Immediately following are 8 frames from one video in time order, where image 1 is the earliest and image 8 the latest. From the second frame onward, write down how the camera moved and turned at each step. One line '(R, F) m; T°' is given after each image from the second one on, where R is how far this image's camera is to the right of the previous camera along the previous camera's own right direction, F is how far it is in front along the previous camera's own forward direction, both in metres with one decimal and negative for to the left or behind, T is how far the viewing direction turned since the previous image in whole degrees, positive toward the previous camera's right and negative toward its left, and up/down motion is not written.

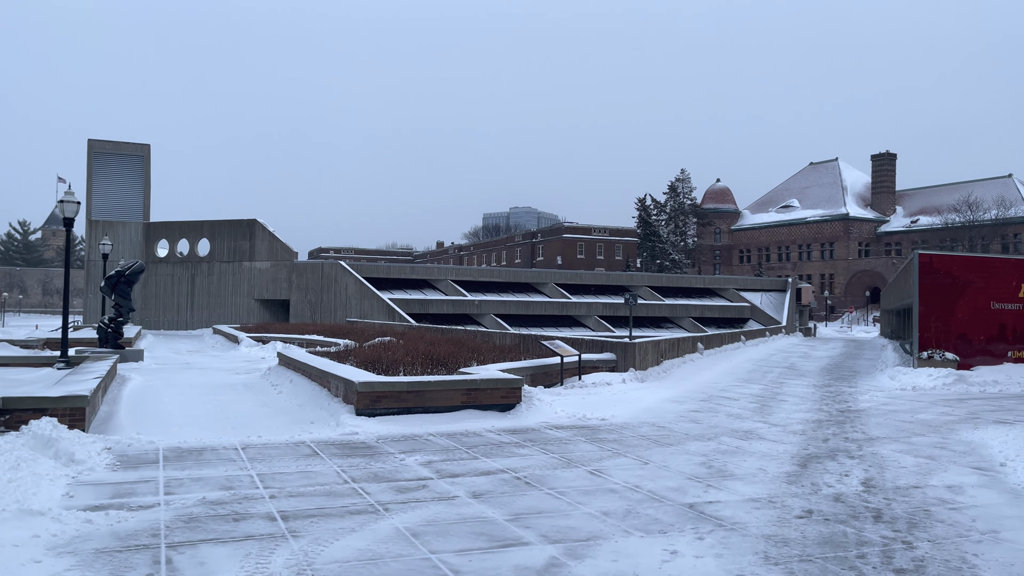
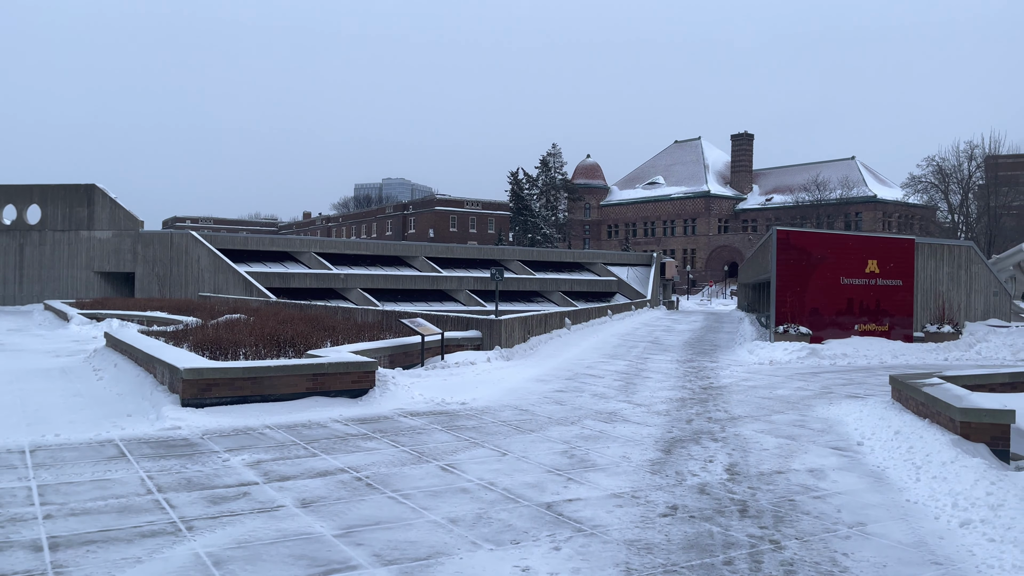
(+0.3, +0.9) m; +9°
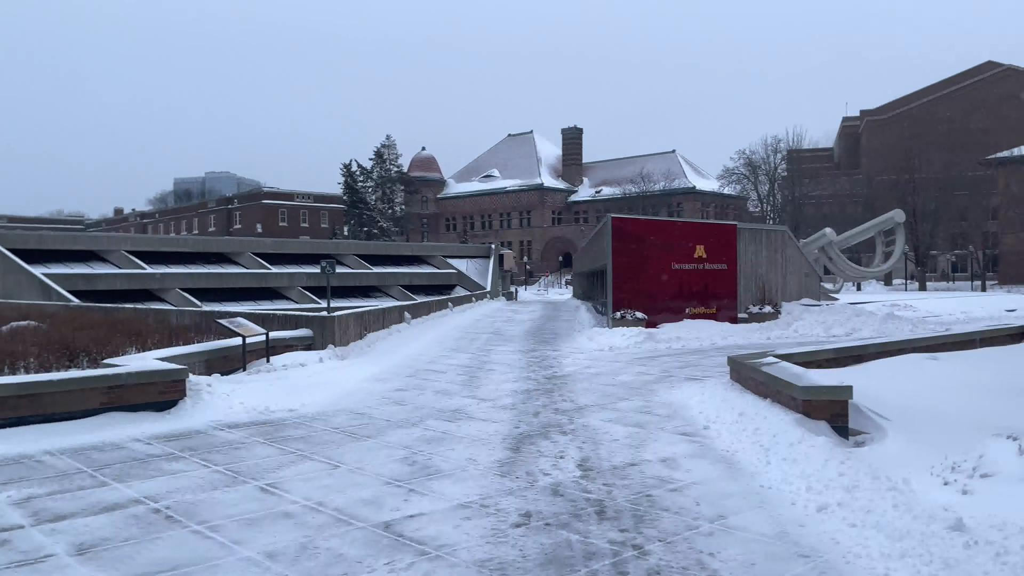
(+0.1, +0.8) m; +12°
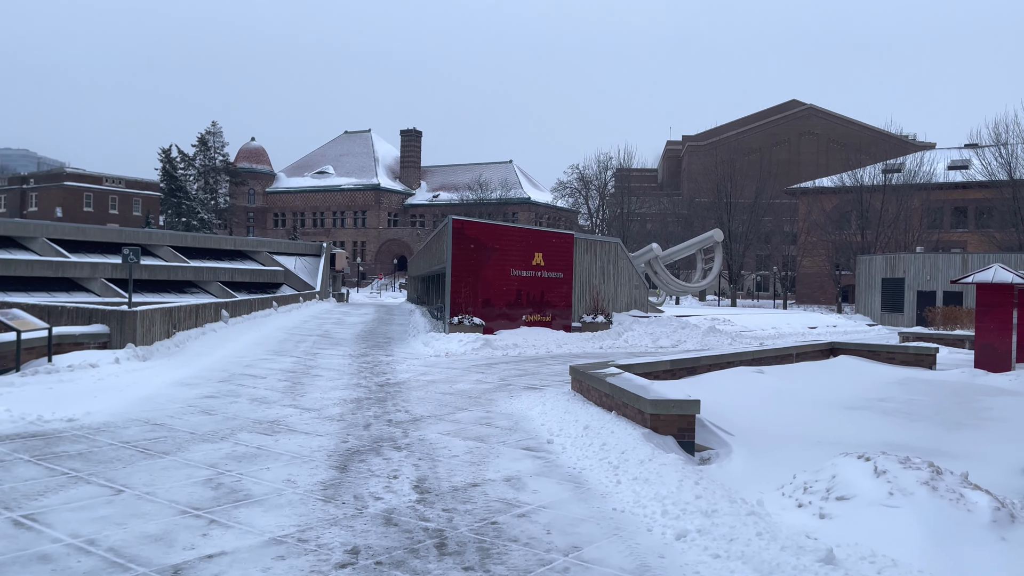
(0.0, +0.8) m; +12°
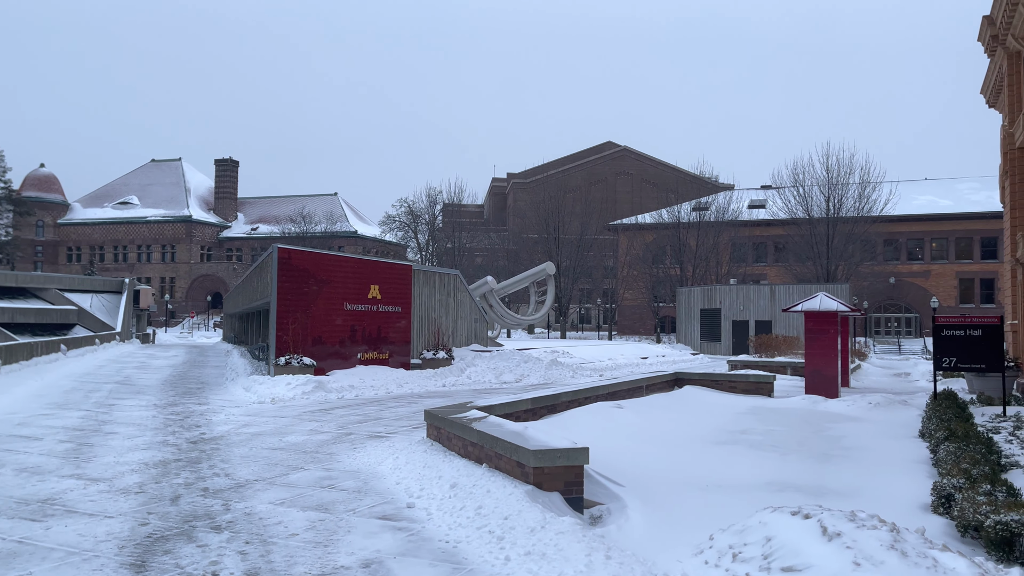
(-0.2, +1.3) m; +13°
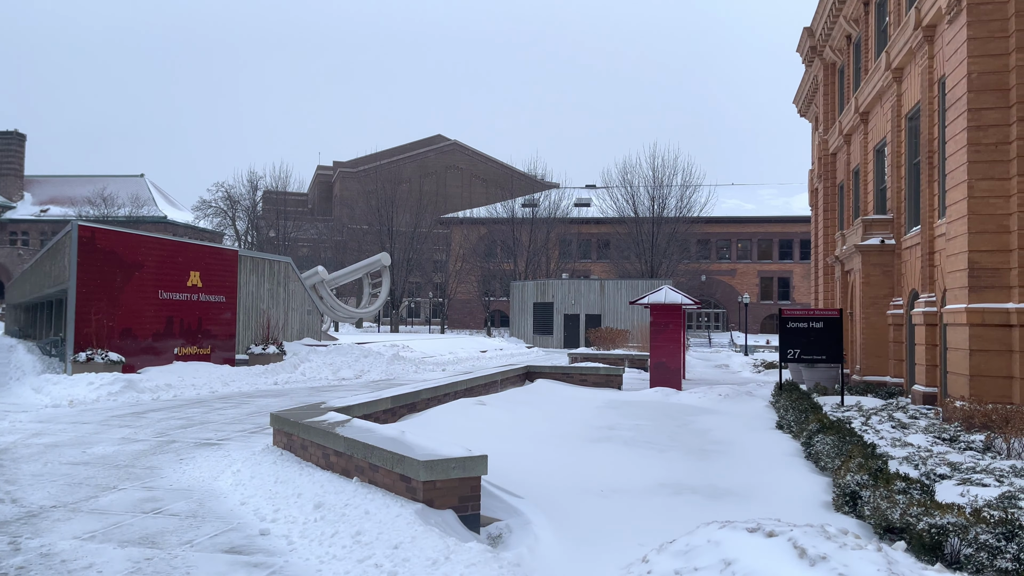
(-0.4, +1.1) m; +13°
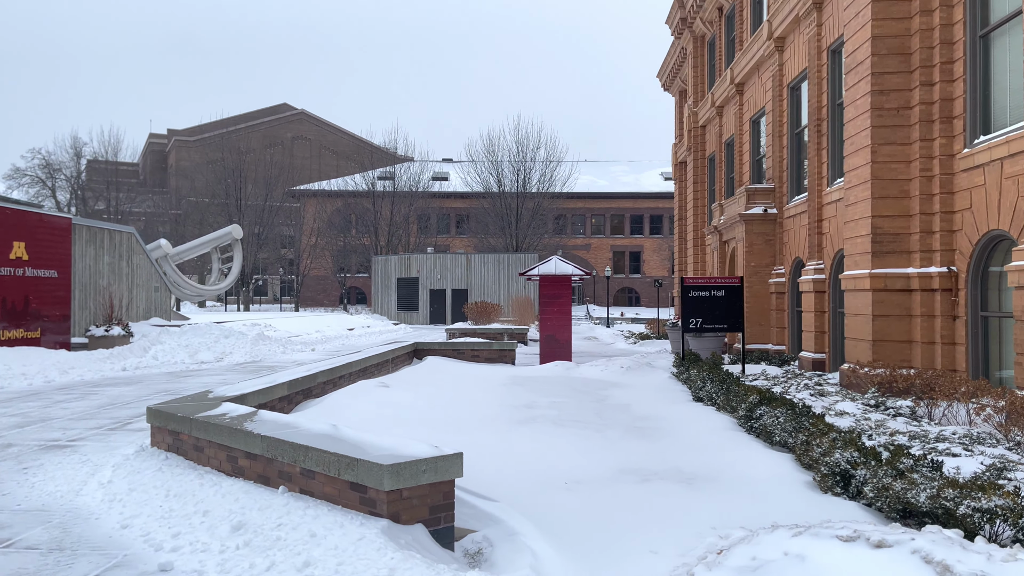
(-0.7, +1.2) m; +11°
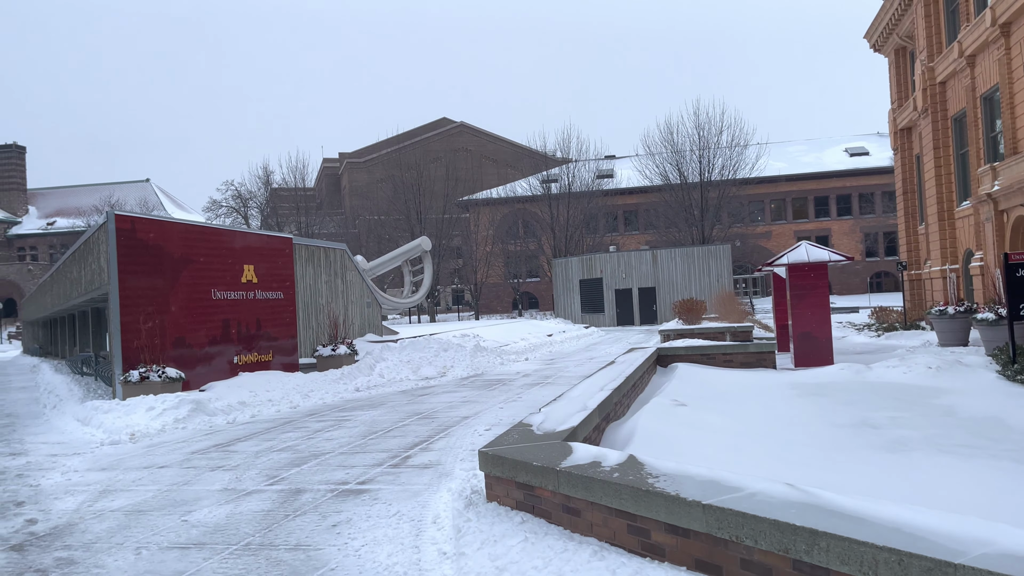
(-1.7, +1.5) m; -11°
